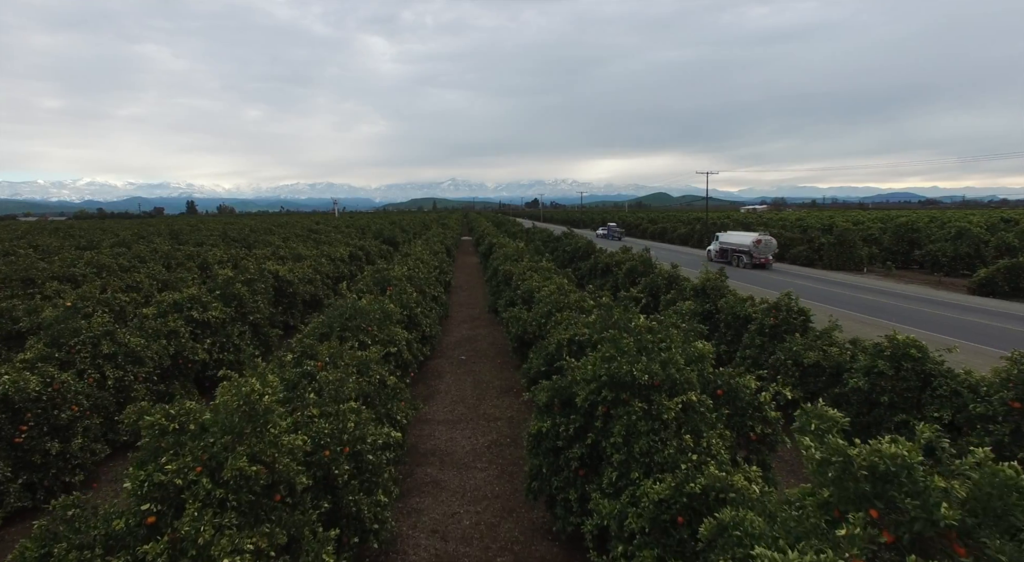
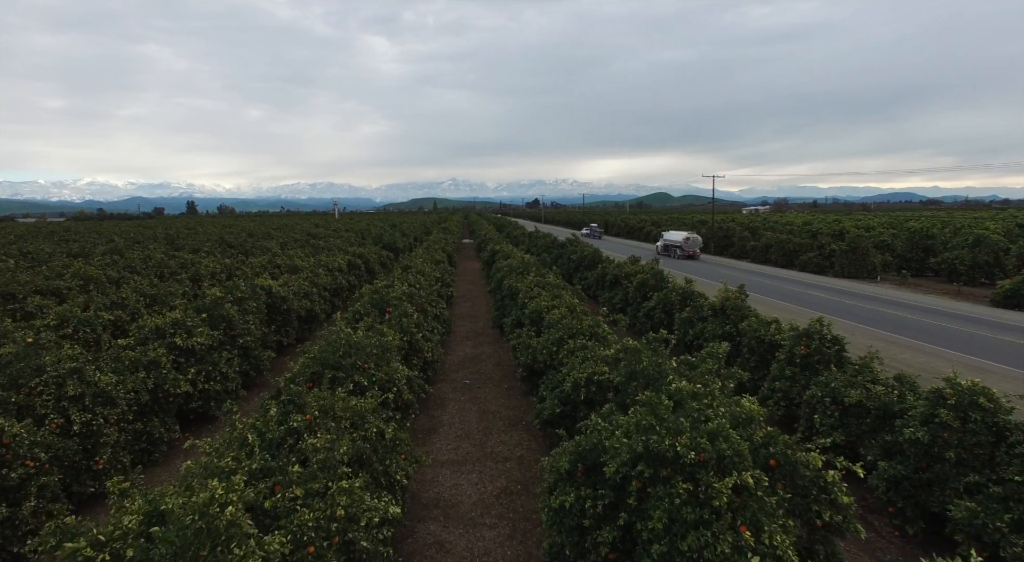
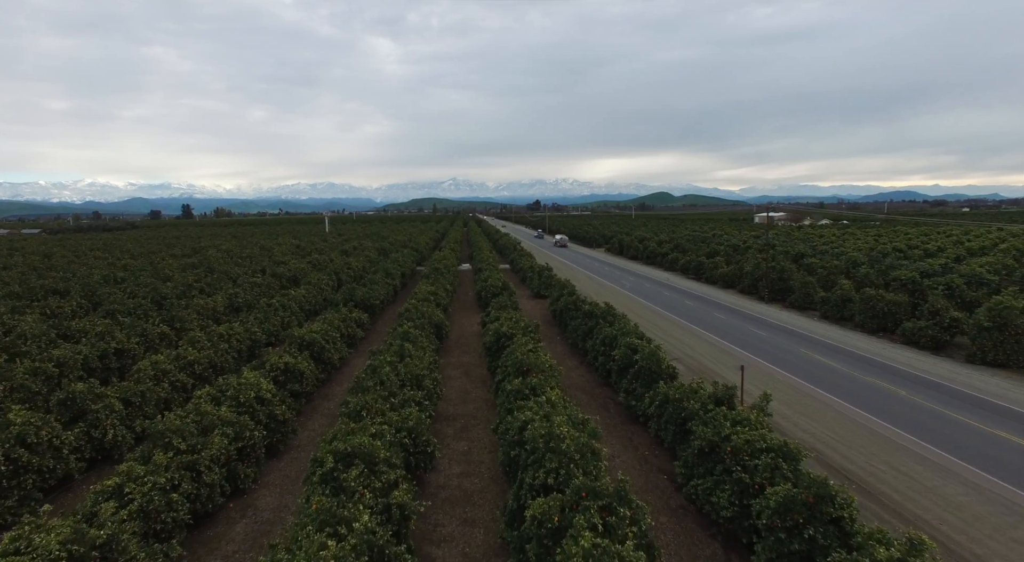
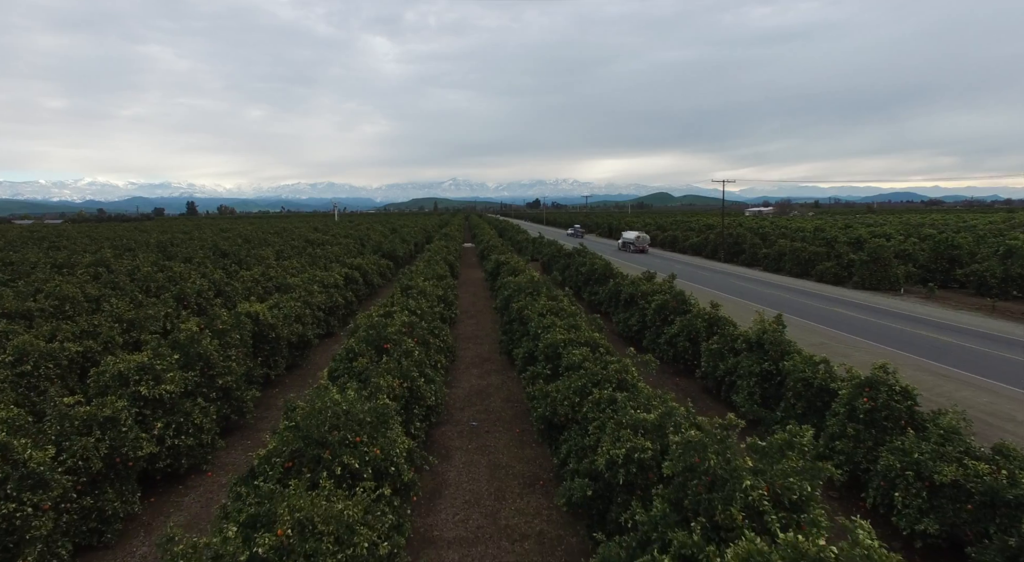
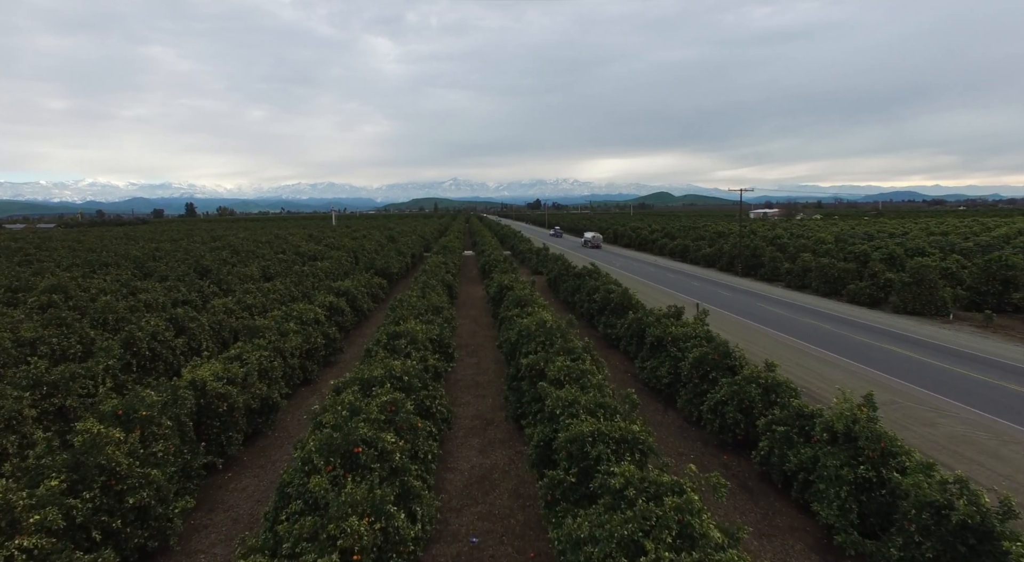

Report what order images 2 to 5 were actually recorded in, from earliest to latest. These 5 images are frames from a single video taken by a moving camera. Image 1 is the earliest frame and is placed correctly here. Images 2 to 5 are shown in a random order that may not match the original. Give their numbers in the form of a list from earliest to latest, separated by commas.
2, 4, 5, 3
